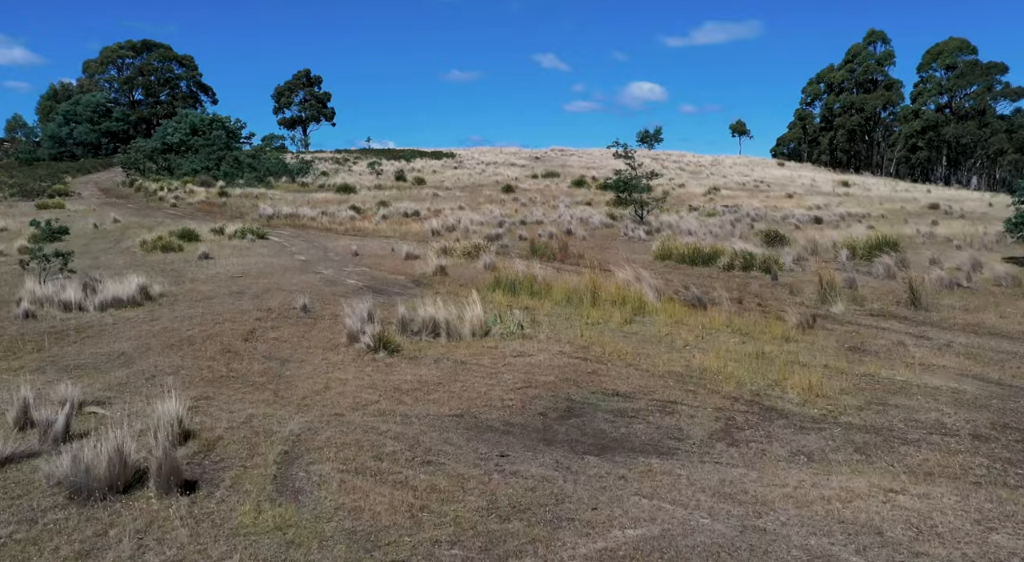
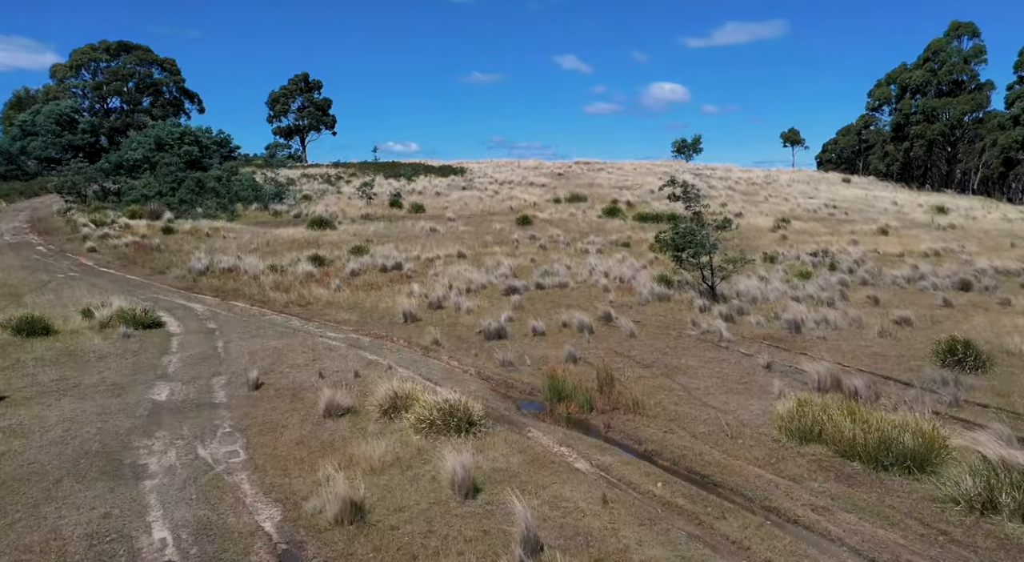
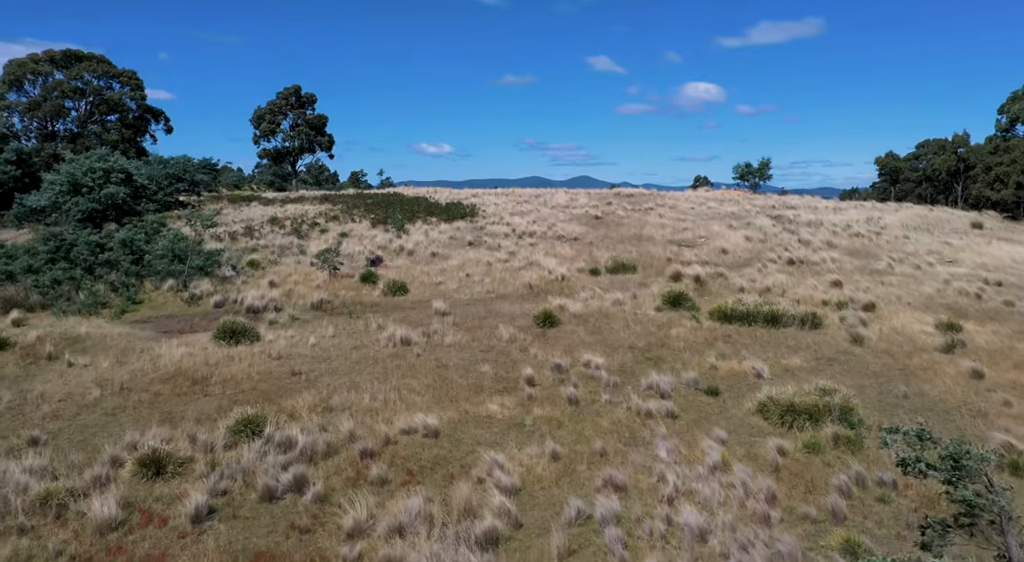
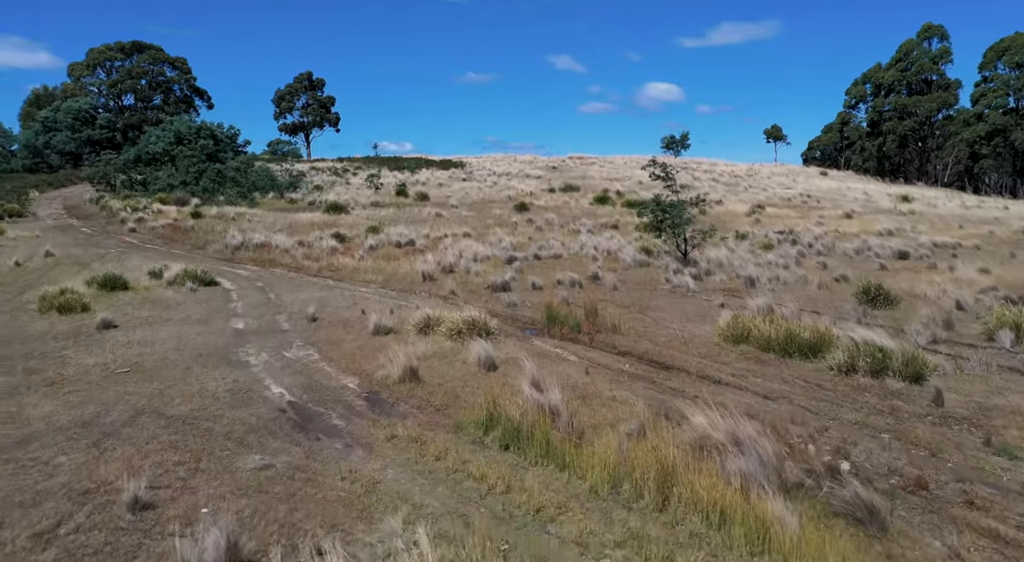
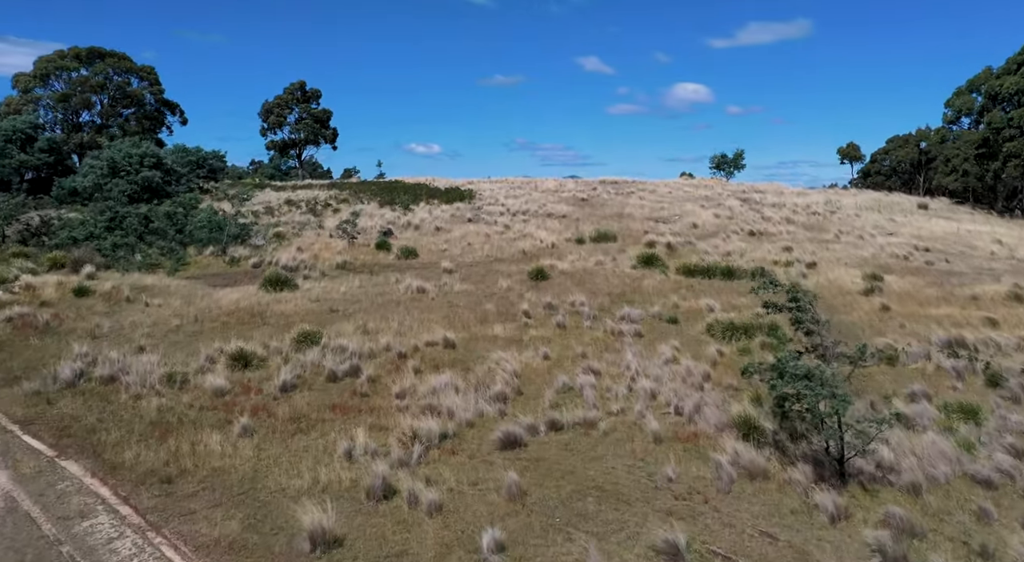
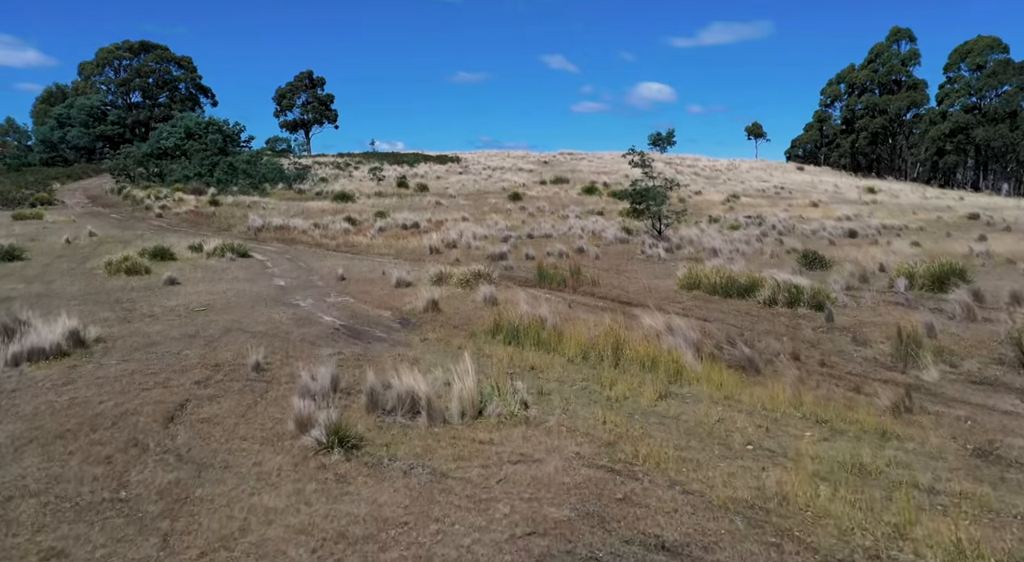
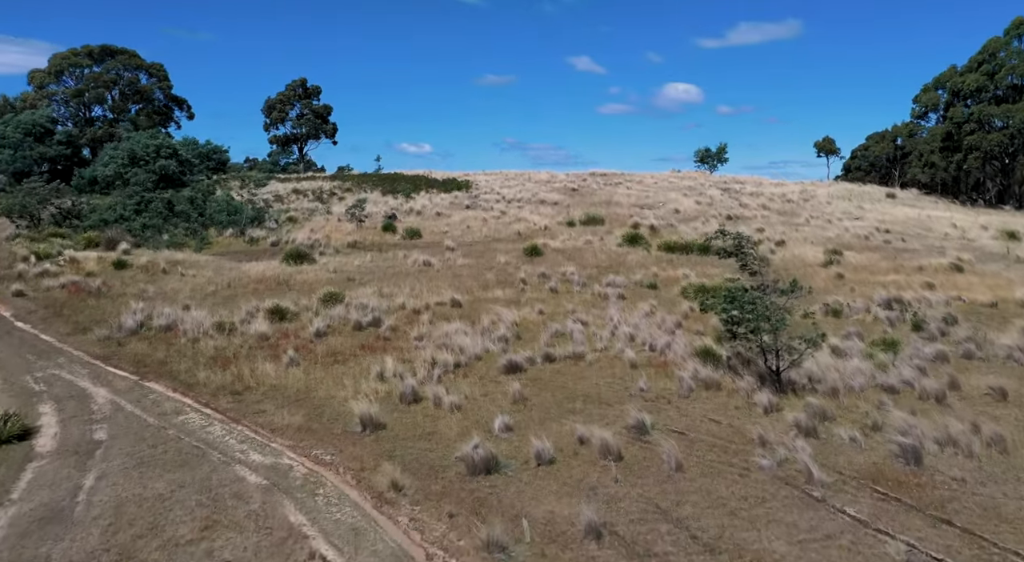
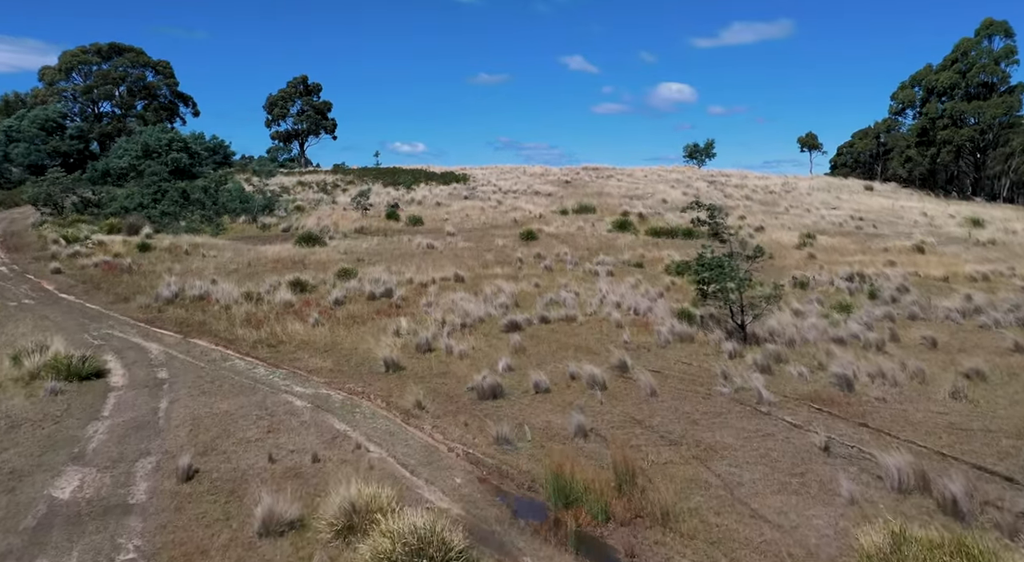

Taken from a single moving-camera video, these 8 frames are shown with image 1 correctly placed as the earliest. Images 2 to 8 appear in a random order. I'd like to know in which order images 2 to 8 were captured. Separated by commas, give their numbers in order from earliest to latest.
6, 4, 2, 8, 7, 5, 3
